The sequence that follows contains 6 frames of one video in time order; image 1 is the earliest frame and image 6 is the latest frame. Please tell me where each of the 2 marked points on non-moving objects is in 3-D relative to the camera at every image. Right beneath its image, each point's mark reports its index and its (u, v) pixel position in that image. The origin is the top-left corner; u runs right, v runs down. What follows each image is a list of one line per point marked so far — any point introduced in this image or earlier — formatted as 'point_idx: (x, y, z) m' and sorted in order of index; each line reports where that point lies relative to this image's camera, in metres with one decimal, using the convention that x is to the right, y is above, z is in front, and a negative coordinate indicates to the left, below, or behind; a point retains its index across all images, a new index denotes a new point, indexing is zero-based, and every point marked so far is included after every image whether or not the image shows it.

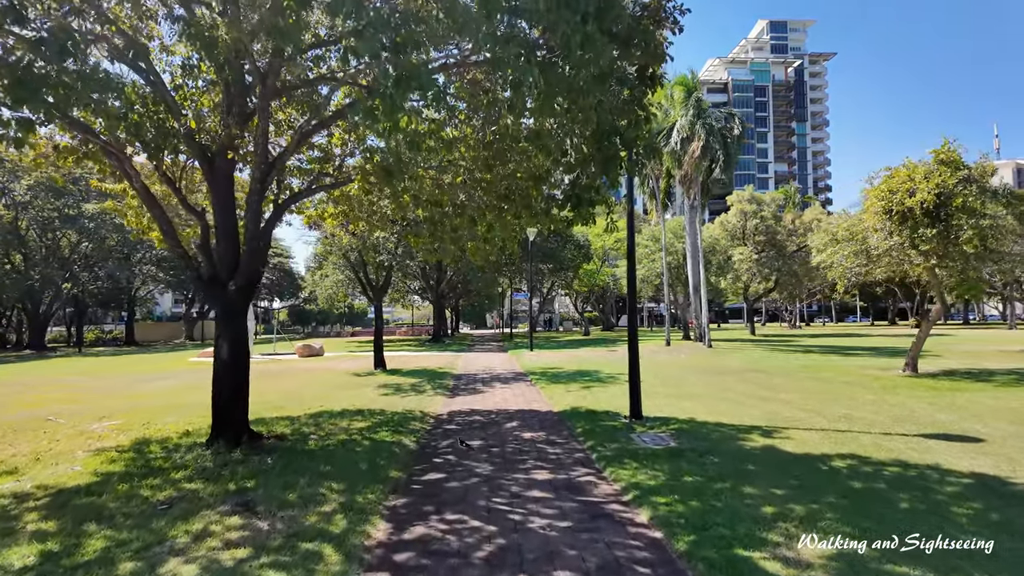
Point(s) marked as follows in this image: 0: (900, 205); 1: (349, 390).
0: (+10.5, +2.2, +15.8) m
1: (-4.4, -2.7, +15.7) m
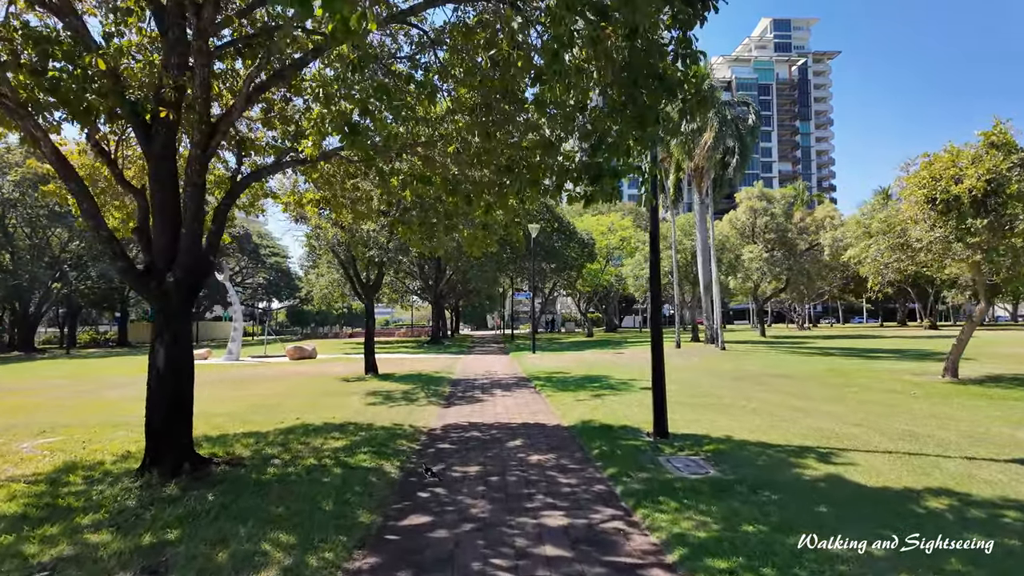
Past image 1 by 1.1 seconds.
0: (+10.5, +2.3, +14.2) m
1: (-4.3, -2.7, +14.2) m
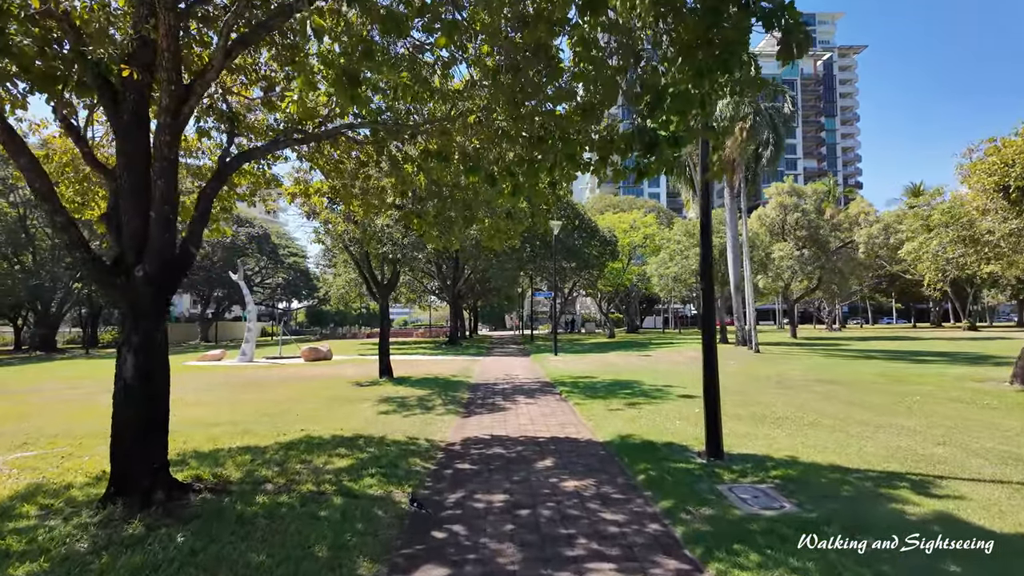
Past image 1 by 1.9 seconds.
0: (+11.1, +2.4, +12.7) m
1: (-3.7, -2.6, +13.1) m
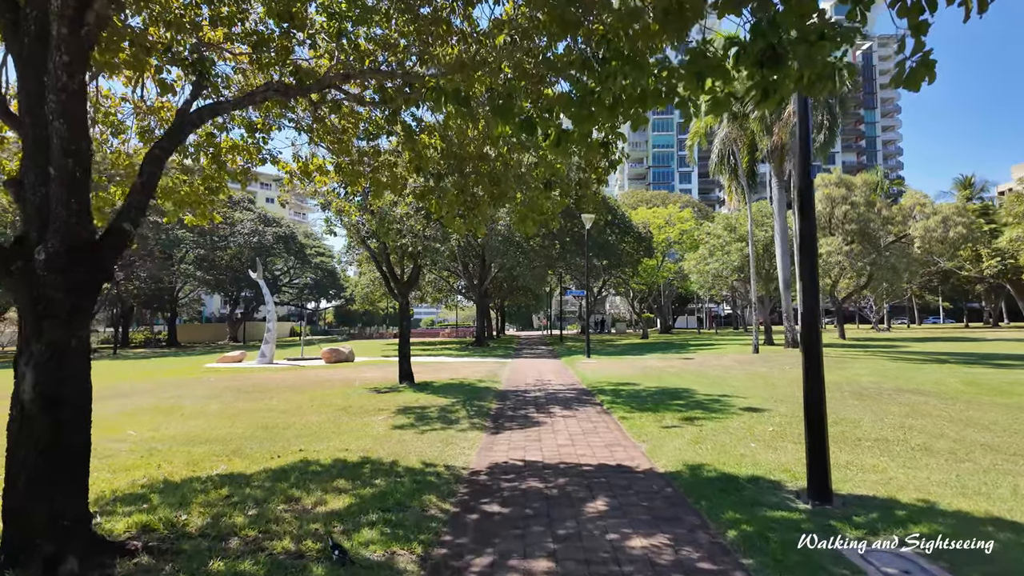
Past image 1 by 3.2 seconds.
0: (+11.7, +2.5, +10.5) m
1: (-3.1, -2.5, +11.6) m
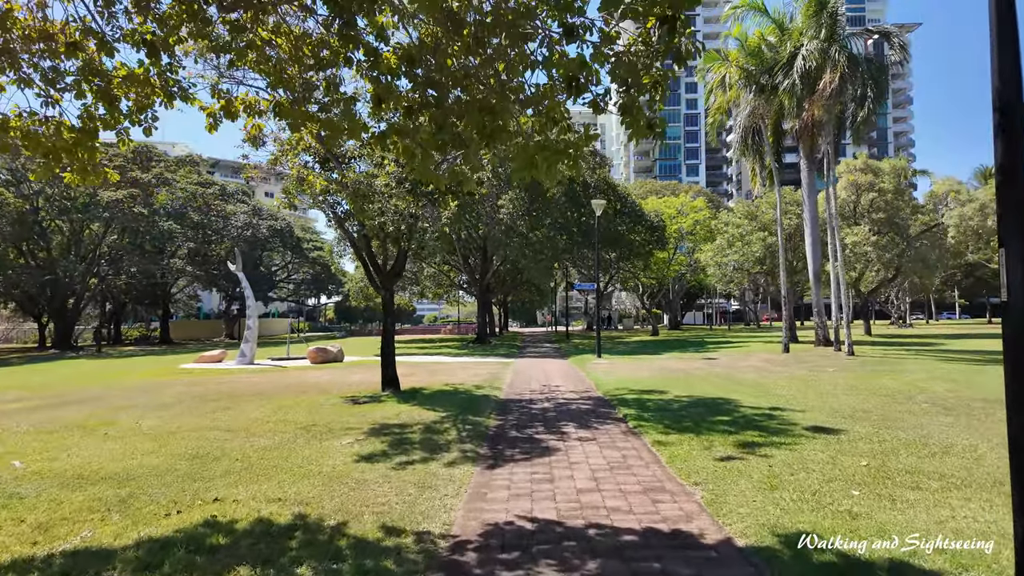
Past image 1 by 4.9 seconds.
0: (+11.8, +2.7, +8.0) m
1: (-3.0, -2.3, +9.2) m
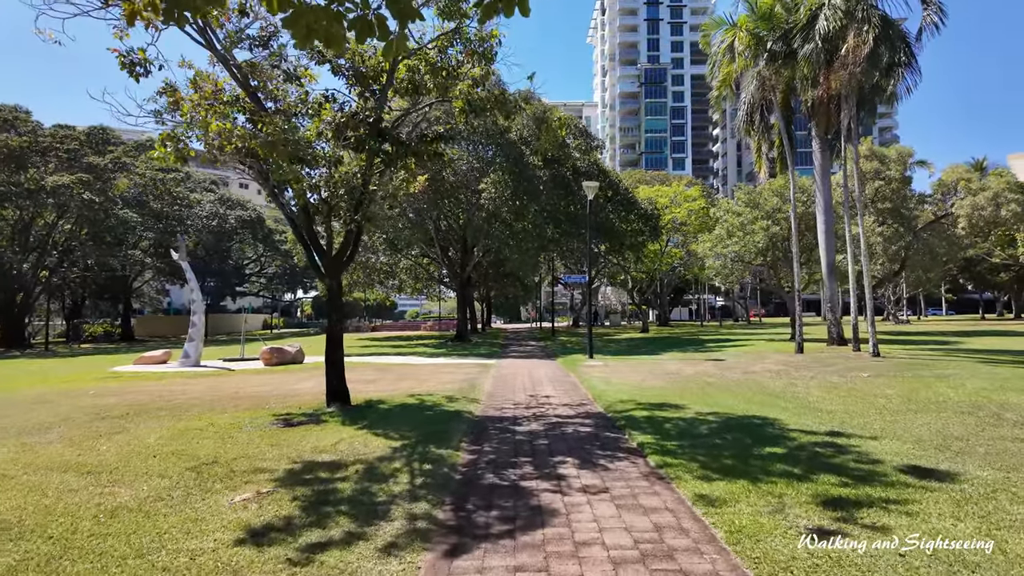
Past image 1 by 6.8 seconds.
0: (+11.5, +2.8, +5.6) m
1: (-3.3, -2.2, +6.4) m
